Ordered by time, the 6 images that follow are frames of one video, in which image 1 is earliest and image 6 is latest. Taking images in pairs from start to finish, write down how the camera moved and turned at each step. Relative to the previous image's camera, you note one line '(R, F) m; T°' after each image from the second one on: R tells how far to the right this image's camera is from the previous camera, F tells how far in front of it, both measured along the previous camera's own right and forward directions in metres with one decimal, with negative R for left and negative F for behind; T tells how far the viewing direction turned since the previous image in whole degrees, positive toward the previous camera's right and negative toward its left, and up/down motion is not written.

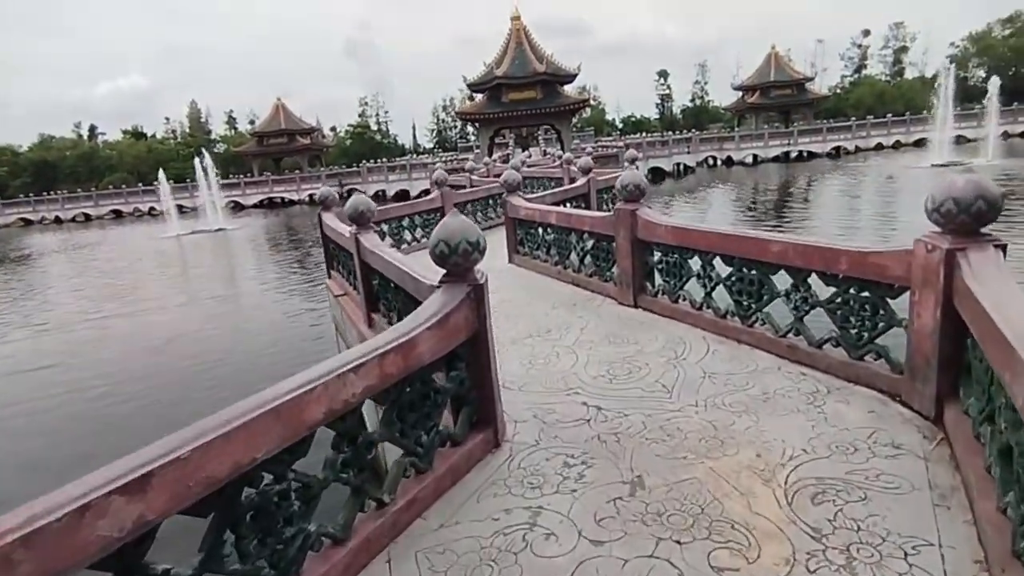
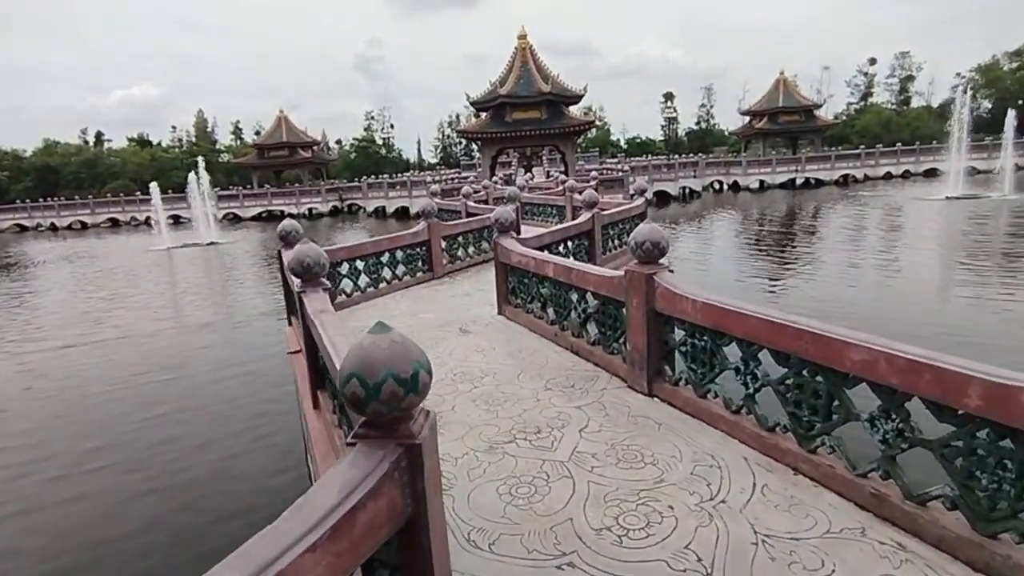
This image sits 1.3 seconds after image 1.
(+0.1, +0.9) m; 0°
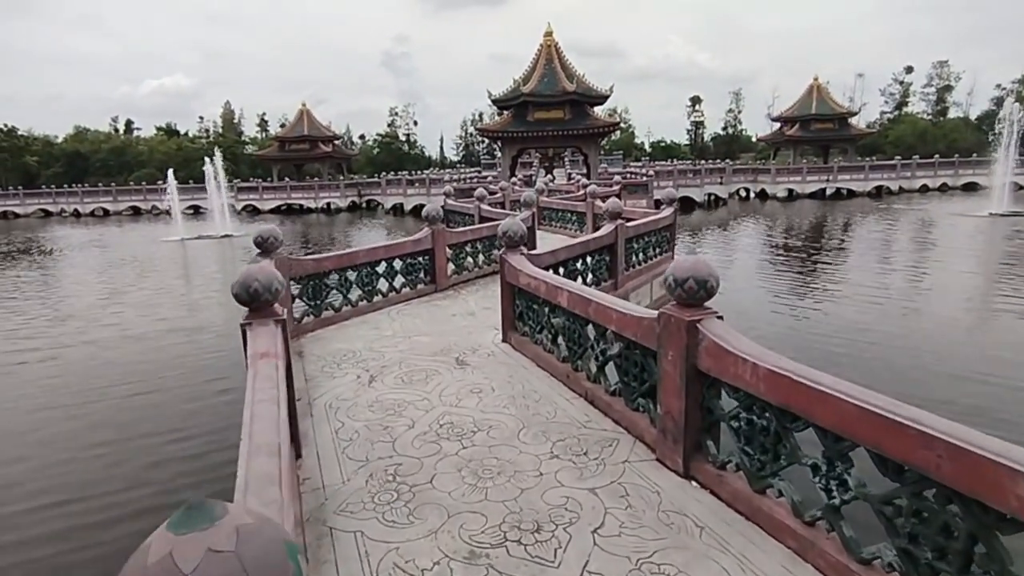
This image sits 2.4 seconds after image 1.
(+0.1, +0.8) m; -2°
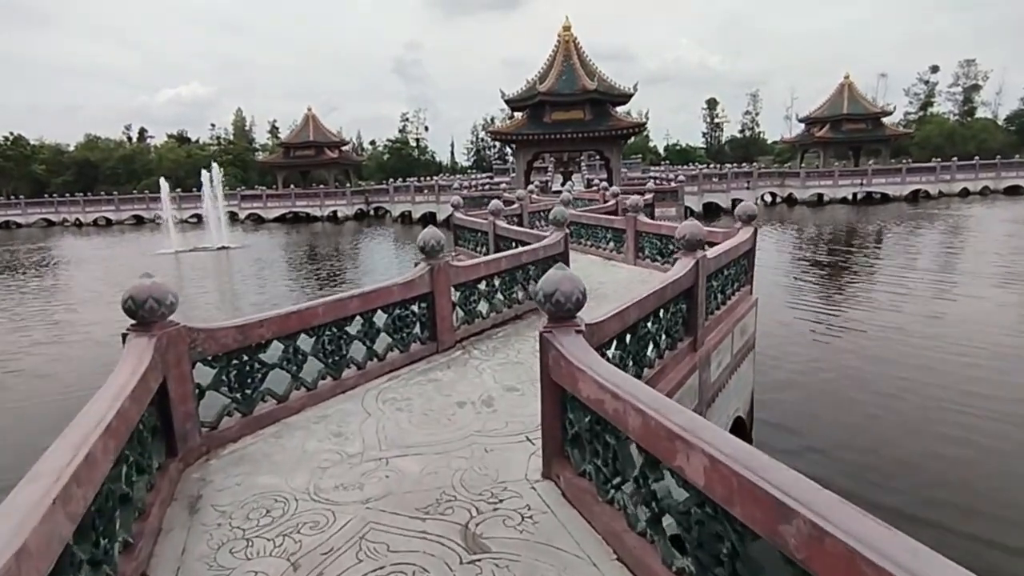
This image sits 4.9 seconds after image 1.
(-0.2, +2.0) m; -1°
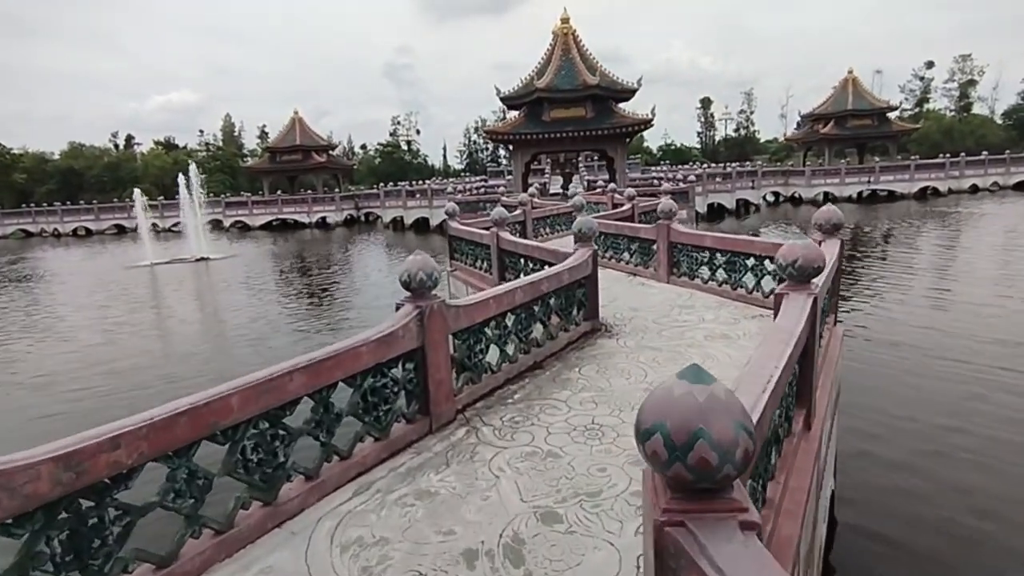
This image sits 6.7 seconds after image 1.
(-0.2, +1.5) m; +1°
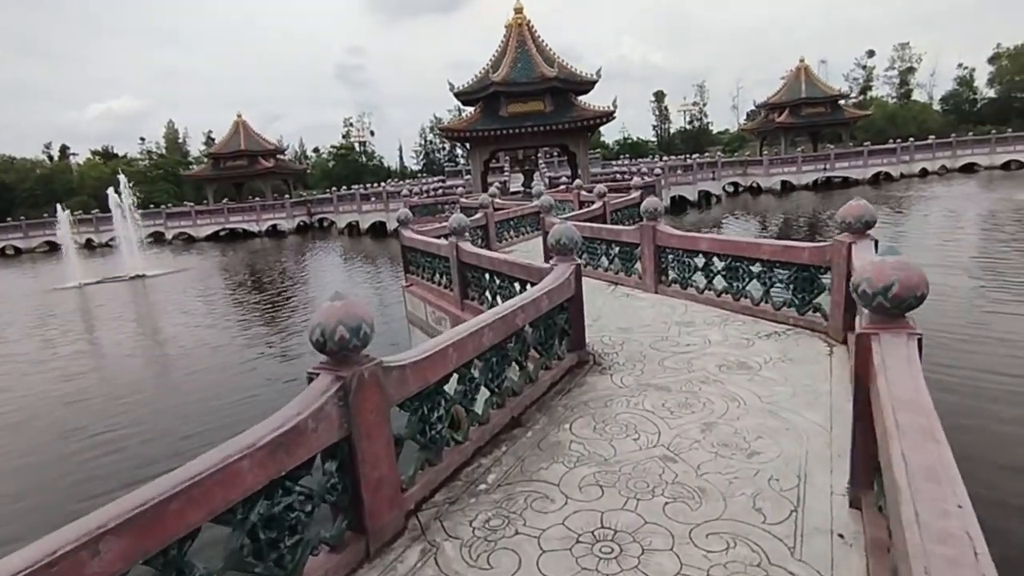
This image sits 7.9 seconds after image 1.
(0.0, +1.1) m; +4°
